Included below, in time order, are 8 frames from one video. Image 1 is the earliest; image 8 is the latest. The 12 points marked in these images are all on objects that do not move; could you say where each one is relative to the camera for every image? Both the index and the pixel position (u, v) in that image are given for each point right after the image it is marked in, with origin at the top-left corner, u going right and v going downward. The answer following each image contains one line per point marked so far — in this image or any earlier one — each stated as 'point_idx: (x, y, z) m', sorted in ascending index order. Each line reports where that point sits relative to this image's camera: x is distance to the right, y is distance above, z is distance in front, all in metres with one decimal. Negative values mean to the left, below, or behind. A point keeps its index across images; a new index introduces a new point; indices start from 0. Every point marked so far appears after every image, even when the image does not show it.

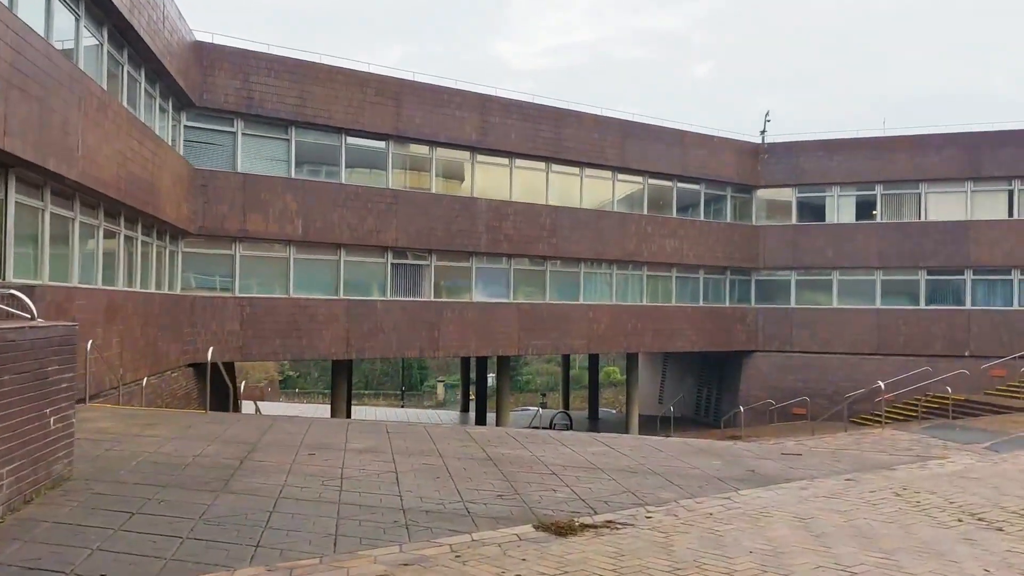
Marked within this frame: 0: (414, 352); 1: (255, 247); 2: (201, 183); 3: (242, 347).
0: (-1.9, -1.2, +18.5) m
1: (-4.4, +0.7, +16.9) m
2: (-5.2, +1.7, +16.1) m
3: (-4.6, -1.0, +16.4) m
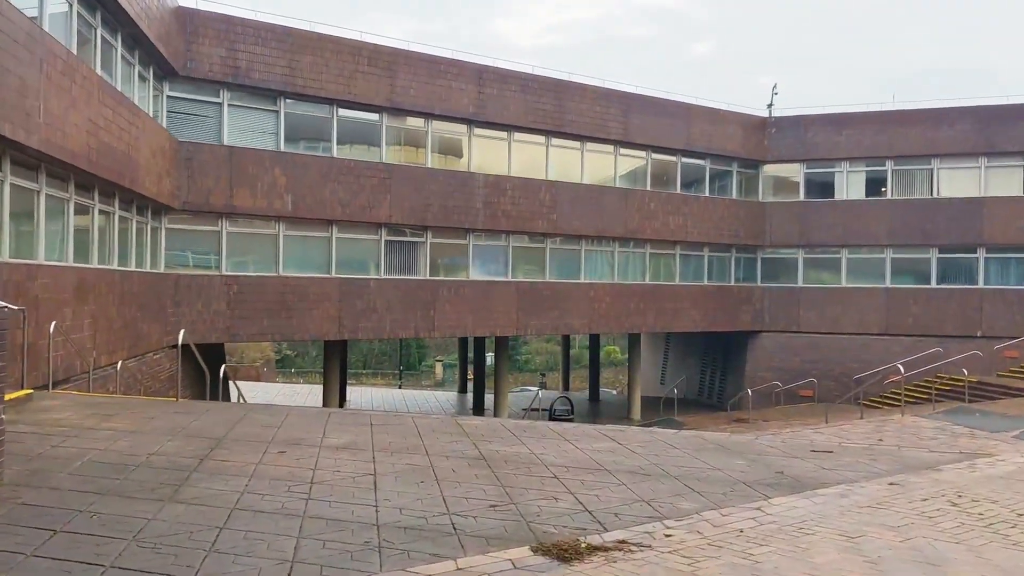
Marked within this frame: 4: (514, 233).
0: (-1.9, -0.8, +17.8) m
1: (-4.5, +1.1, +16.2) m
2: (-5.2, +2.1, +15.4) m
3: (-4.6, -0.6, +15.8) m
4: (+0.1, +1.1, +19.7) m
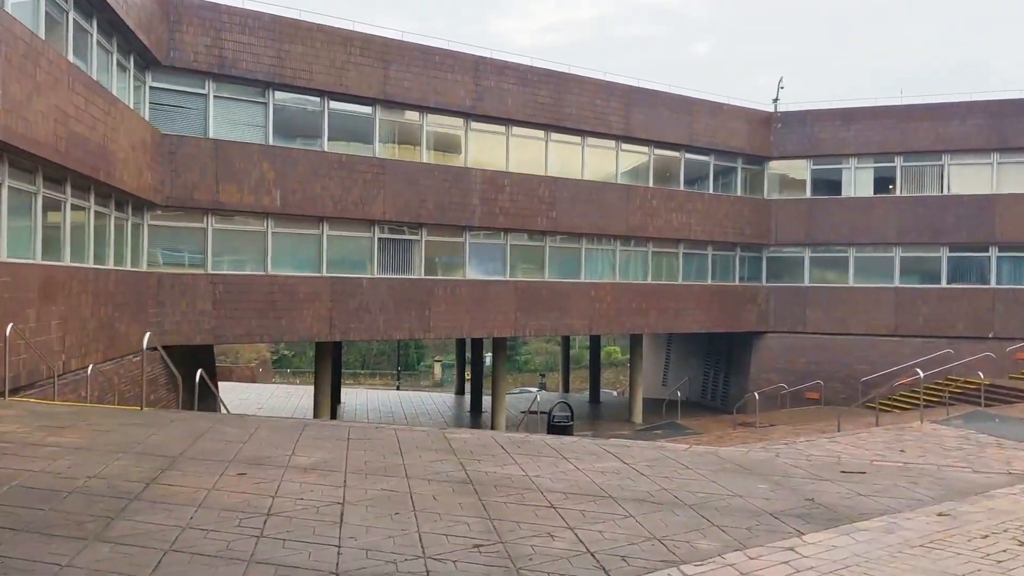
0: (-1.9, -0.8, +17.2) m
1: (-4.5, +1.1, +15.6) m
2: (-5.2, +2.1, +14.7) m
3: (-4.7, -0.6, +15.1) m
4: (0.0, +1.1, +19.0) m
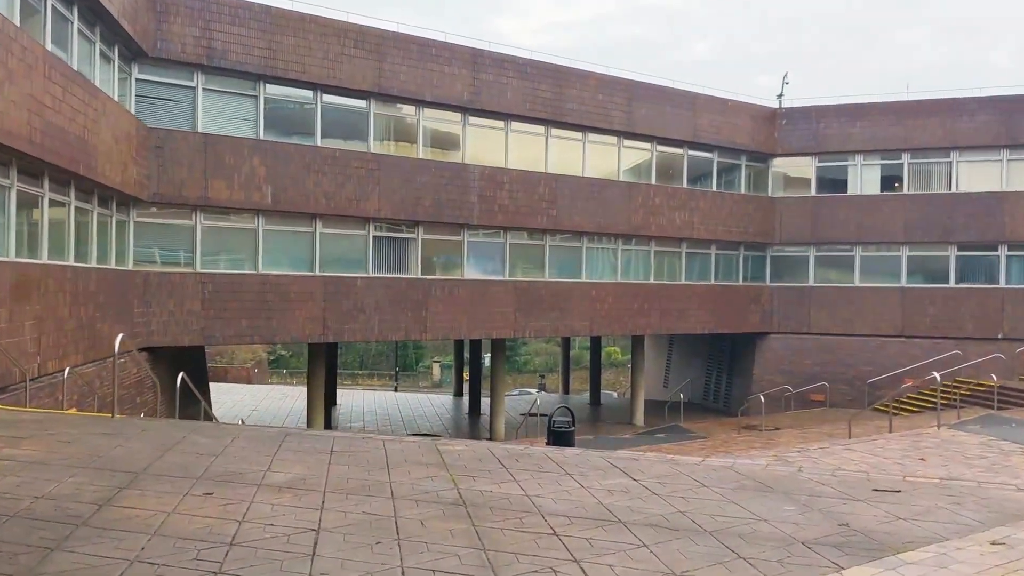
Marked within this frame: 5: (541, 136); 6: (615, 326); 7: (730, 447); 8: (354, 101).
0: (-2.0, -0.8, +16.7) m
1: (-4.5, +1.1, +15.1) m
2: (-5.2, +2.1, +14.2) m
3: (-4.7, -0.6, +14.6) m
4: (0.0, +1.1, +18.6) m
5: (+0.6, +3.0, +19.0) m
6: (+2.1, -0.8, +19.9) m
7: (+3.2, -2.3, +14.1) m
8: (-2.7, +3.2, +16.5) m
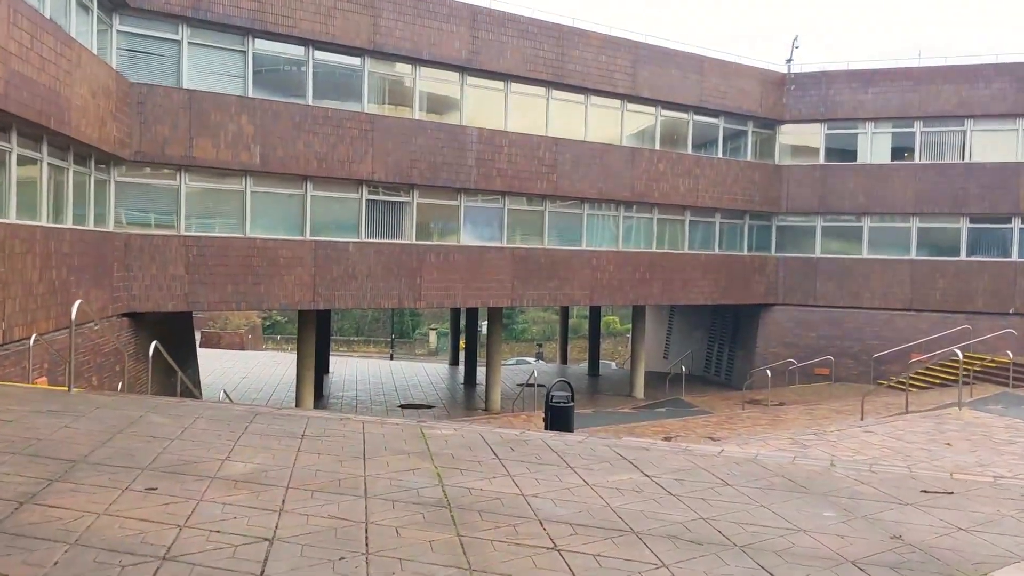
0: (-2.0, -0.2, +16.1) m
1: (-4.5, +1.7, +14.4) m
2: (-5.3, +2.6, +13.5) m
3: (-4.7, -0.1, +14.0) m
4: (0.0, +1.7, +17.9) m
5: (+0.6, +3.6, +18.3) m
6: (+2.1, -0.1, +19.3) m
7: (+3.1, -1.9, +13.6) m
8: (-2.7, +3.8, +15.7) m
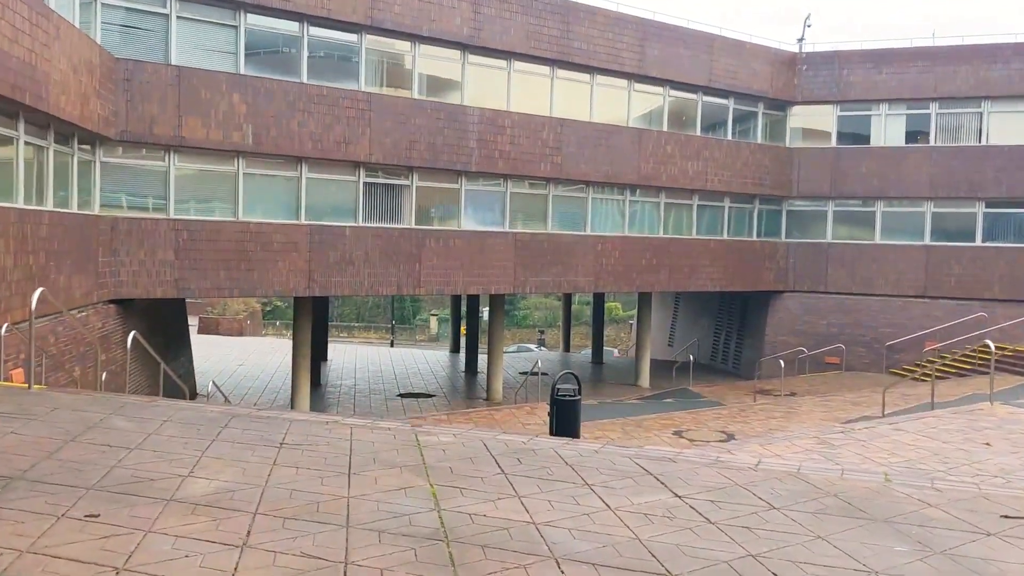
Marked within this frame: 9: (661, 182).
0: (-2.0, 0.0, +15.5) m
1: (-4.5, +1.9, +13.8) m
2: (-5.2, +2.8, +12.9) m
3: (-4.7, +0.1, +13.4) m
4: (0.0, +2.0, +17.3) m
5: (+0.6, +3.8, +17.6) m
6: (+2.1, +0.1, +18.7) m
7: (+3.2, -1.7, +13.0) m
8: (-2.6, +4.0, +15.1) m
9: (+3.0, +2.1, +19.3) m
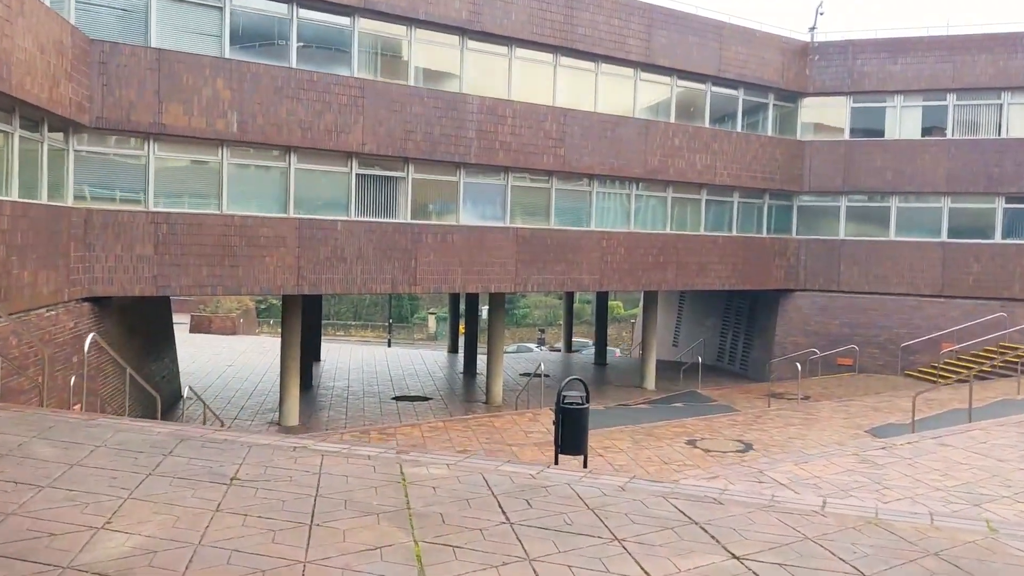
0: (-1.9, 0.0, +14.7) m
1: (-4.5, +1.9, +13.0) m
2: (-5.2, +2.8, +12.1) m
3: (-4.6, +0.1, +12.6) m
4: (0.0, +2.0, +16.5) m
5: (+0.7, +3.9, +16.8) m
6: (+2.1, +0.2, +17.9) m
7: (+3.2, -1.7, +12.2) m
8: (-2.6, +4.0, +14.3) m
9: (+3.0, +2.2, +18.5) m
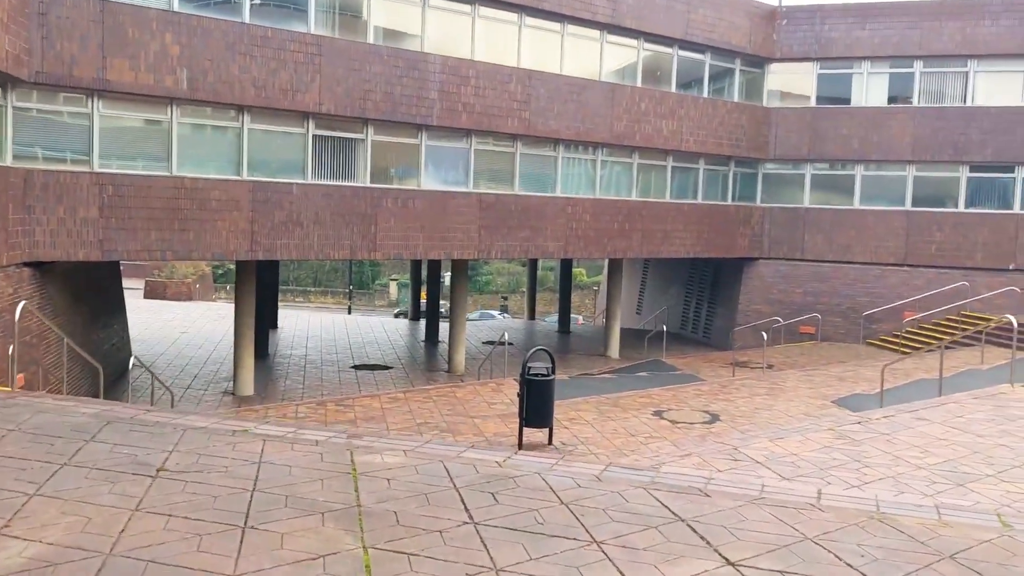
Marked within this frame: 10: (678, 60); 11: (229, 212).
0: (-2.5, +0.5, +14.3) m
1: (-4.9, +2.3, +12.4) m
2: (-5.6, +3.3, +11.4) m
3: (-5.1, +0.6, +12.1) m
4: (-0.6, +2.6, +16.0) m
5: (0.0, +4.4, +16.3) m
6: (+1.5, +0.7, +17.6) m
7: (+2.7, -1.3, +12.0) m
8: (-3.1, +4.5, +13.6) m
9: (+2.3, +2.8, +18.1) m
10: (+3.3, +4.4, +18.9) m
11: (-3.8, +1.0, +13.1) m
